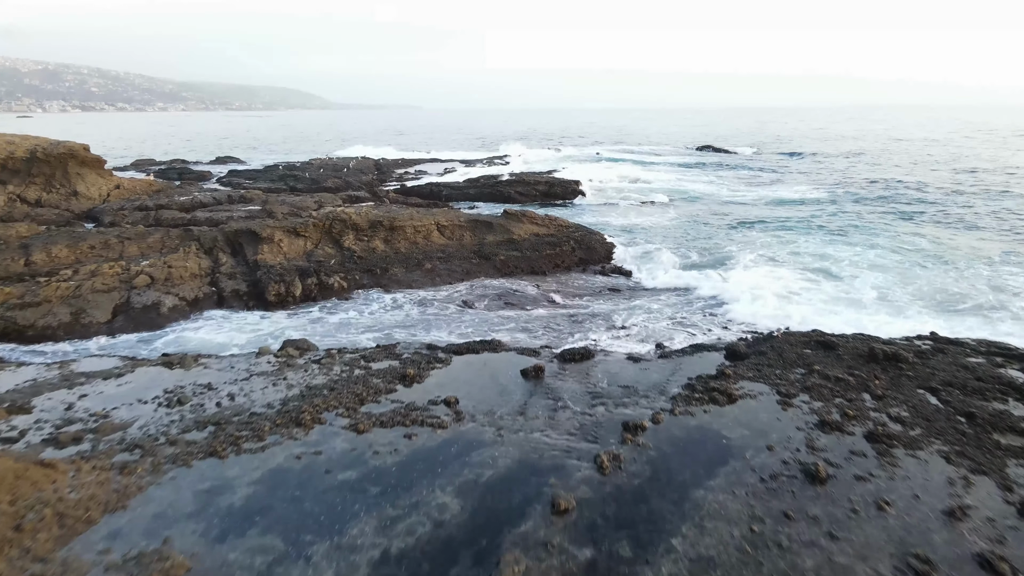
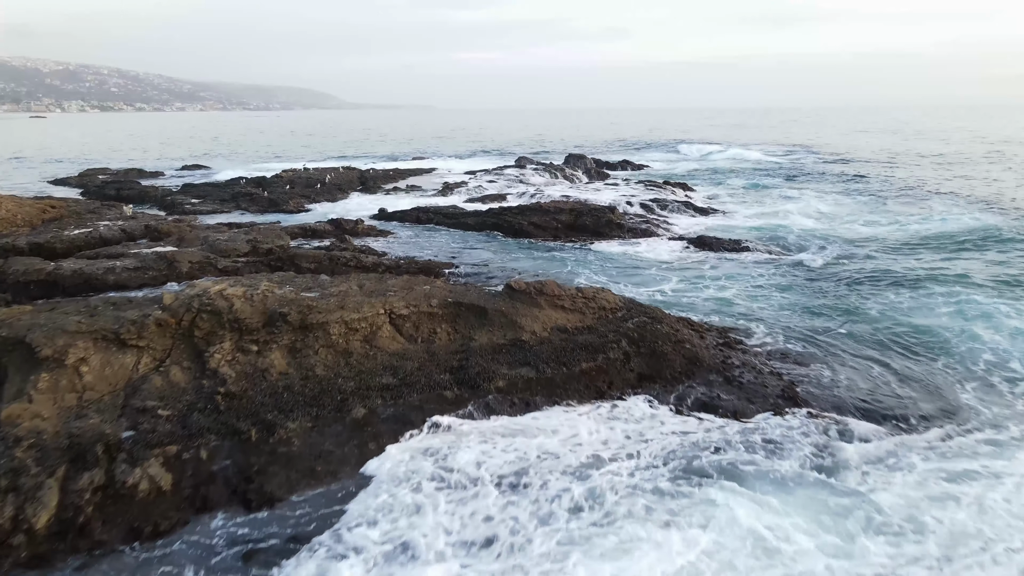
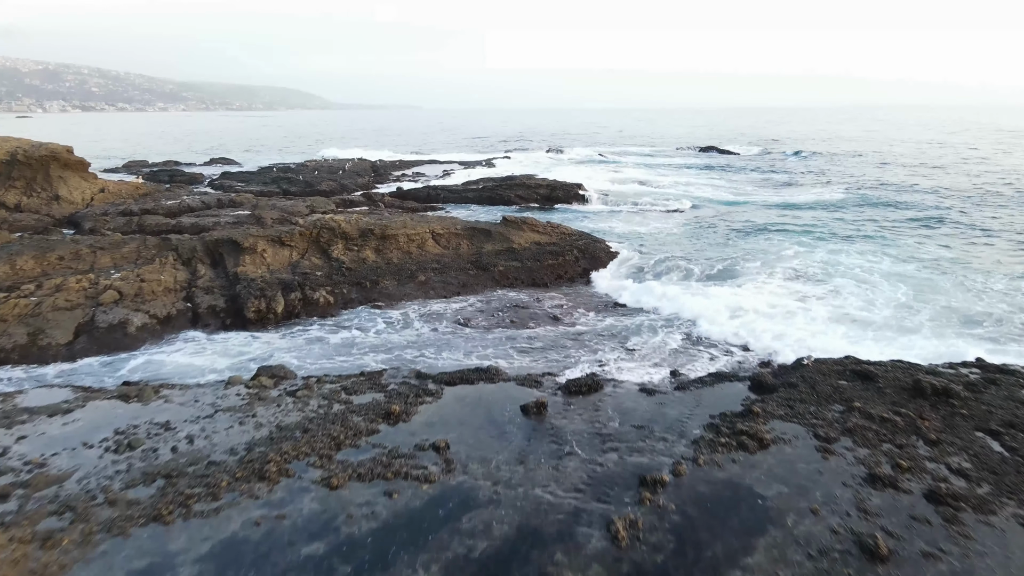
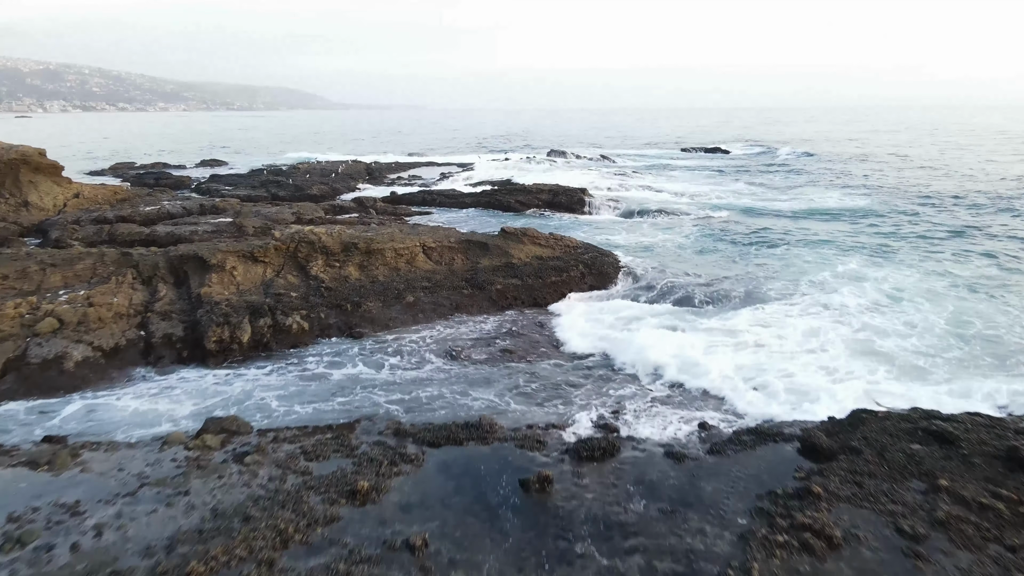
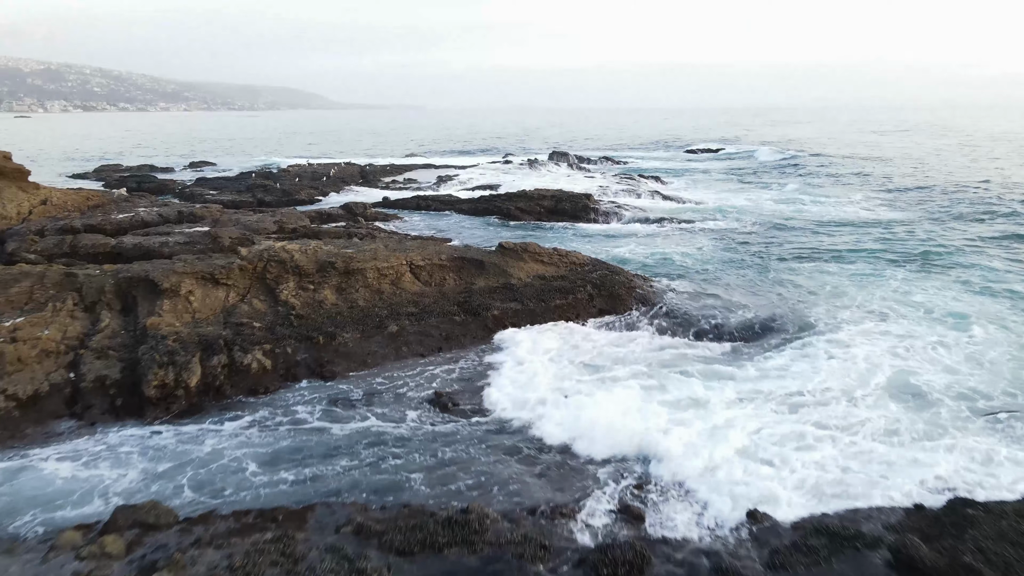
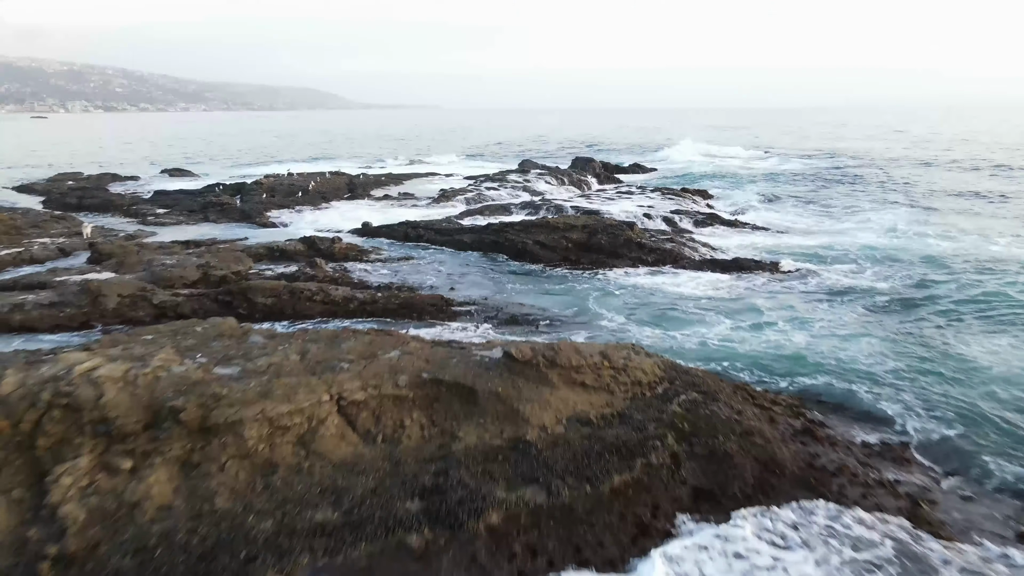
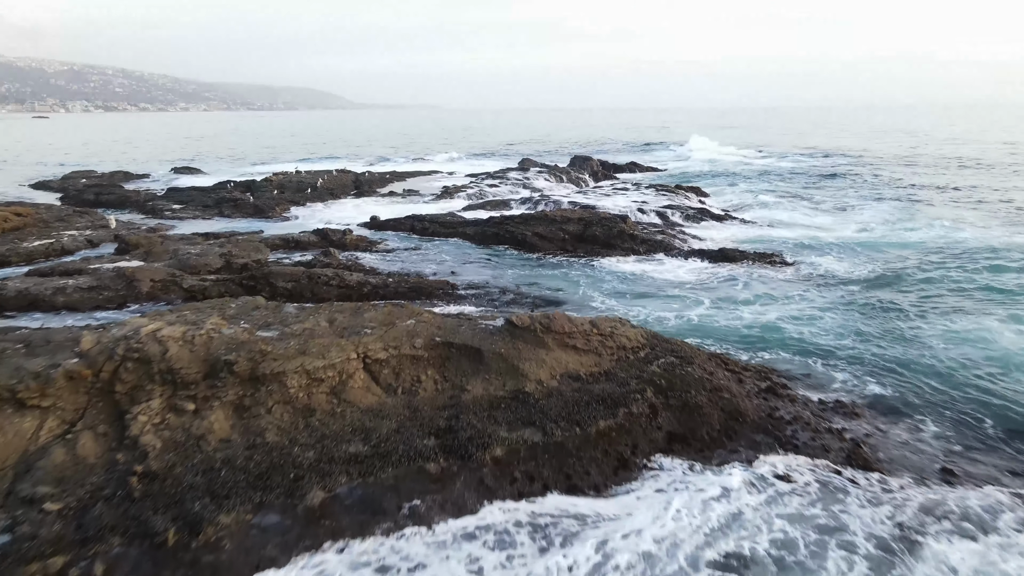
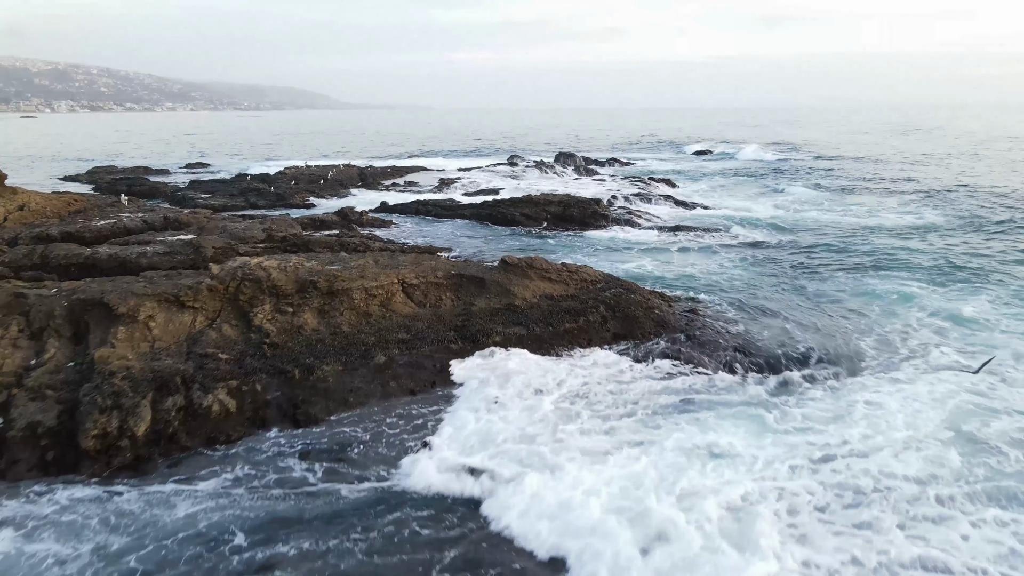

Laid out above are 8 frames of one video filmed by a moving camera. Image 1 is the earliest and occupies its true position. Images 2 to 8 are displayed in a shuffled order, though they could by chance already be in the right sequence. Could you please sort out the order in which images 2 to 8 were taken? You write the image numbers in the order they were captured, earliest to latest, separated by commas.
3, 4, 5, 8, 2, 7, 6
